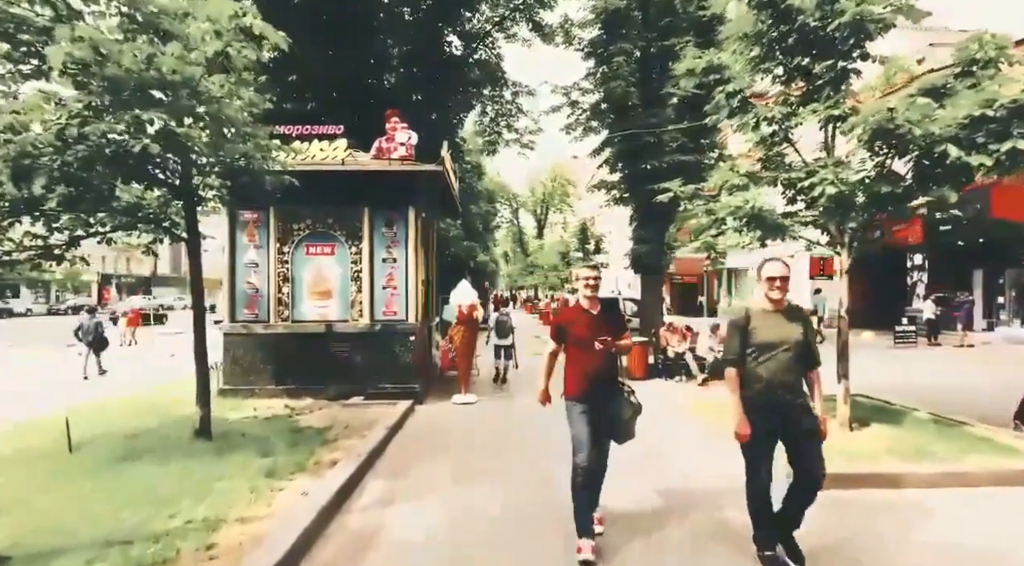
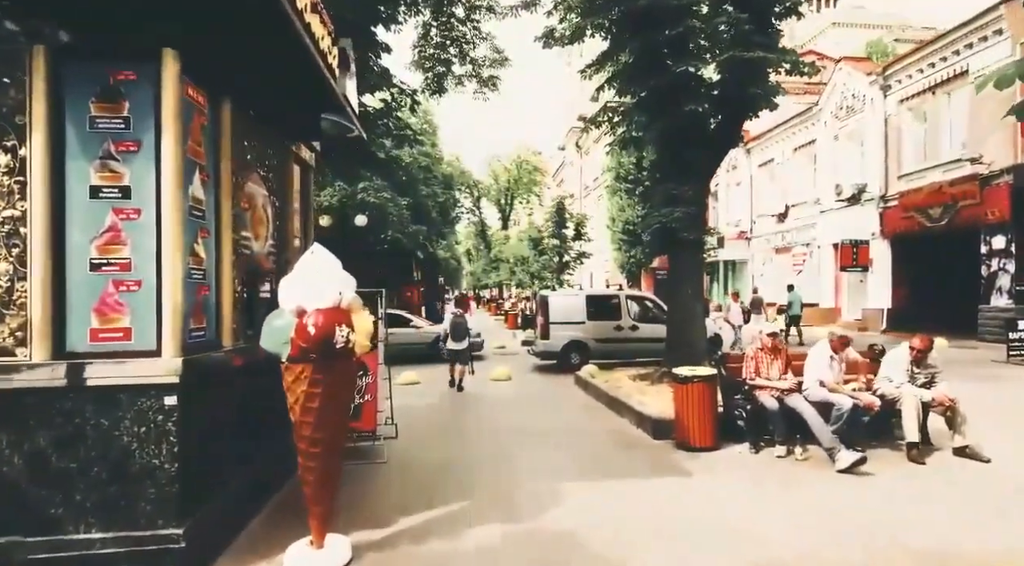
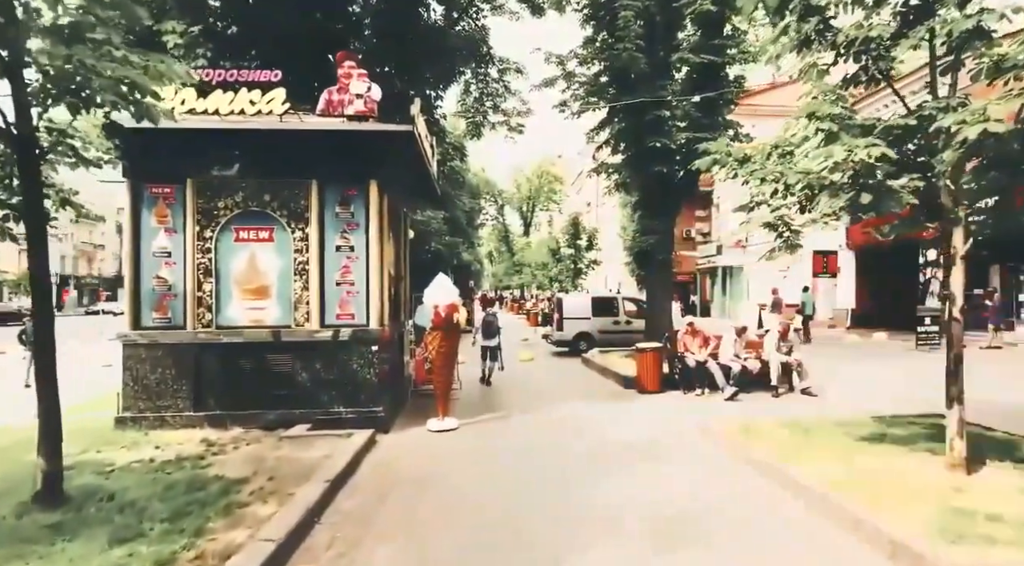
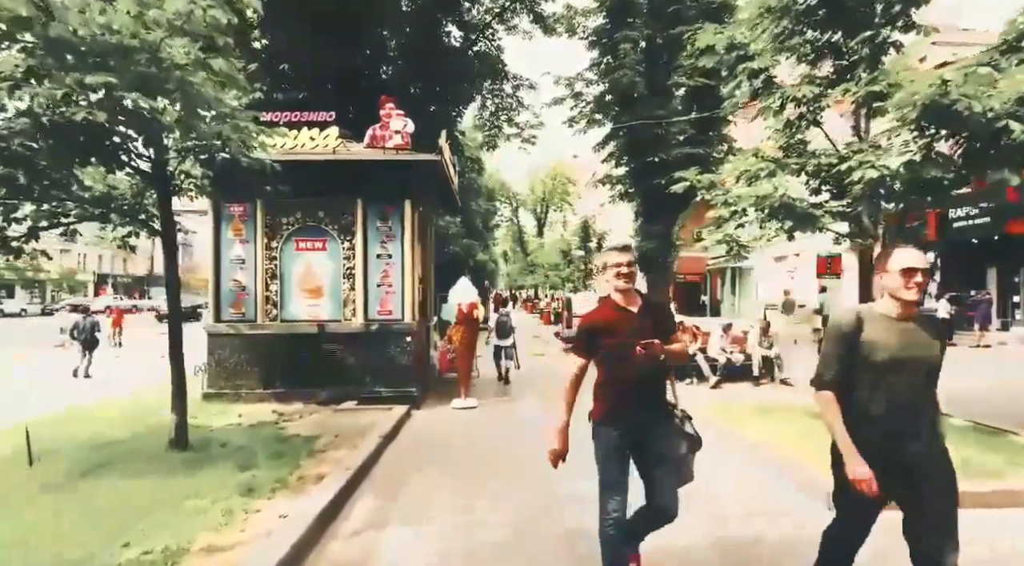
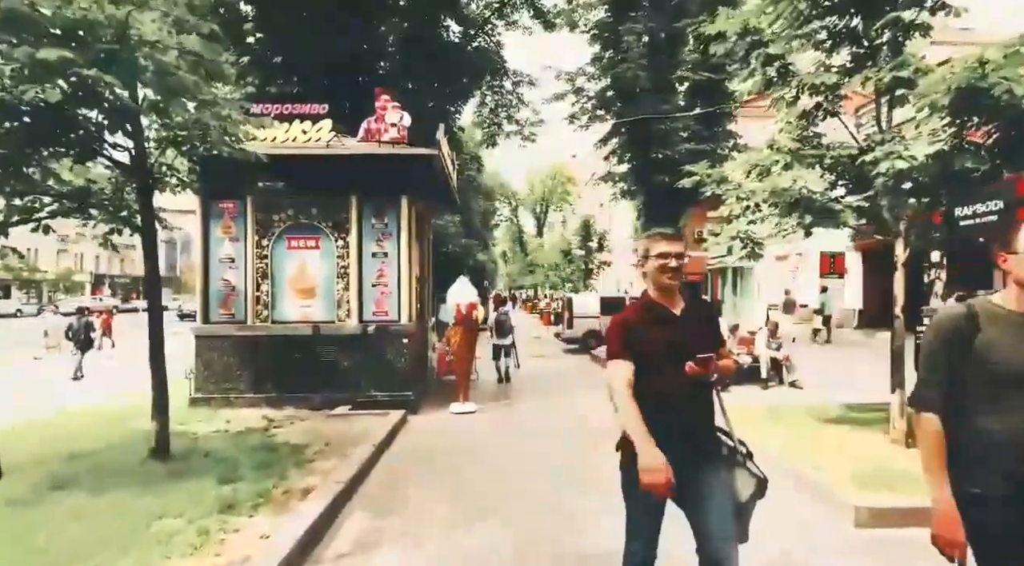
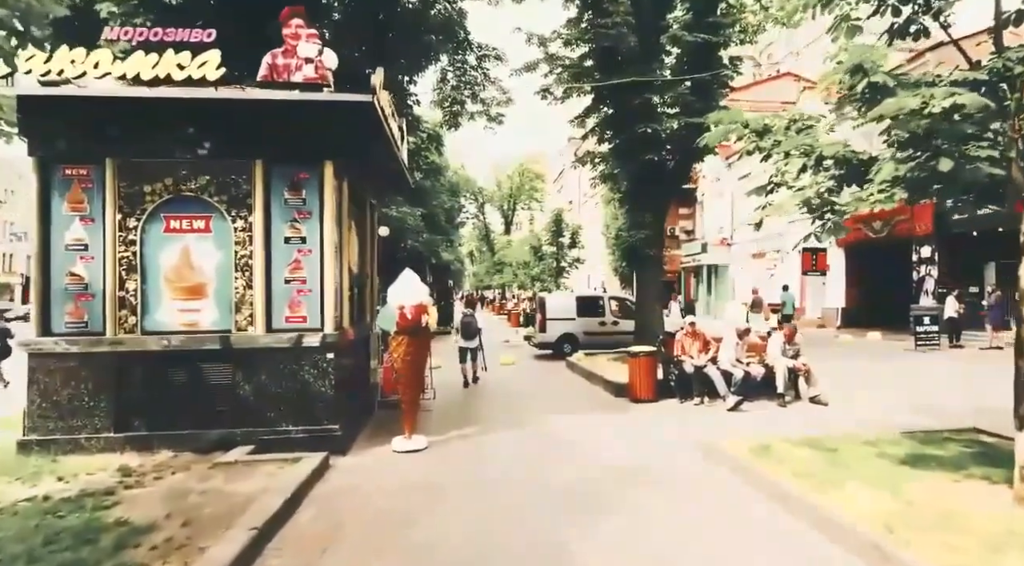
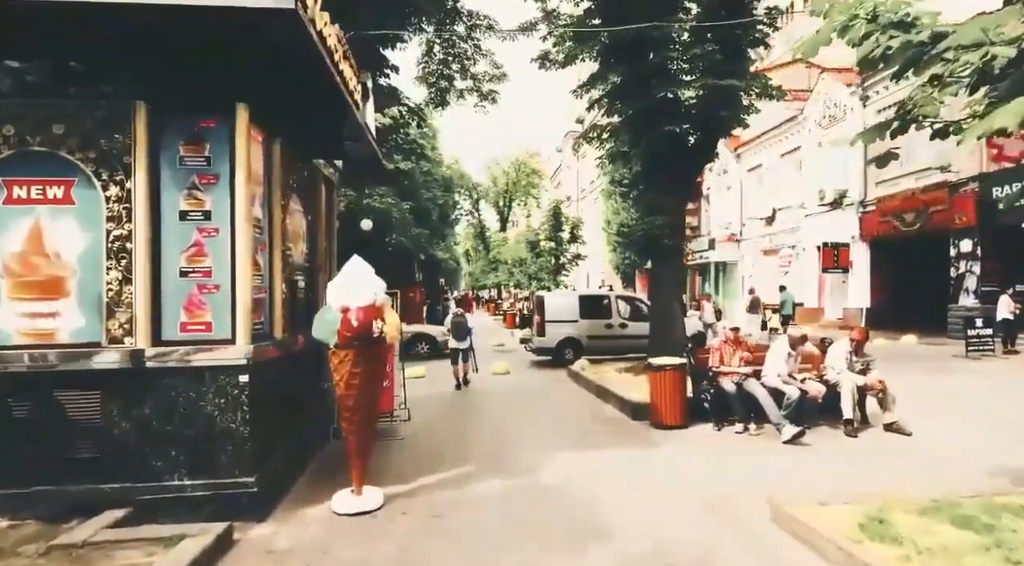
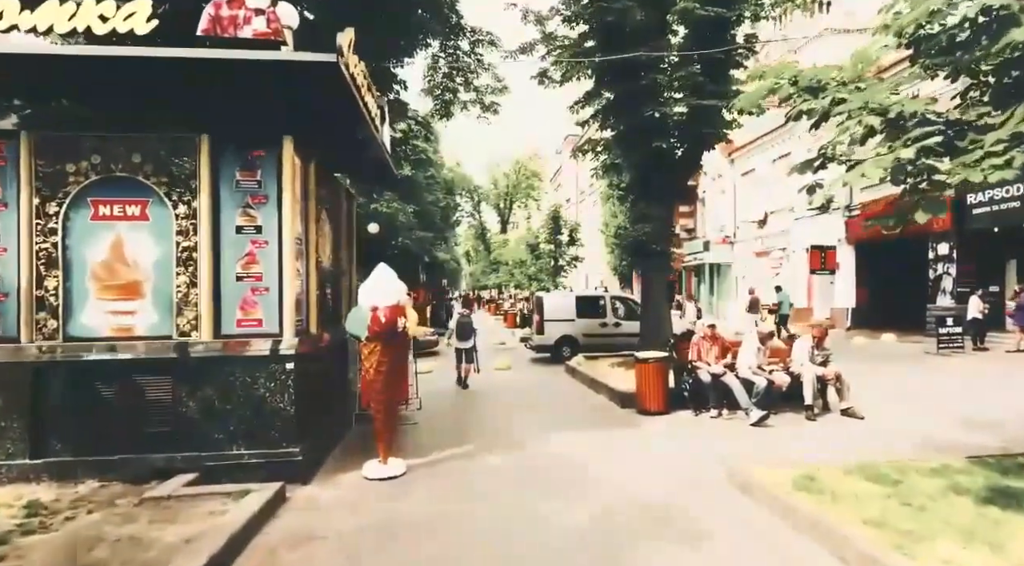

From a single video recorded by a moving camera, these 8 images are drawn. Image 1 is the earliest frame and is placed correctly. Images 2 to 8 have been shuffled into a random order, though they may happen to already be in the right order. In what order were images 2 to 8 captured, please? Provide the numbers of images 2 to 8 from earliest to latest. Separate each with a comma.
4, 5, 3, 6, 8, 7, 2
